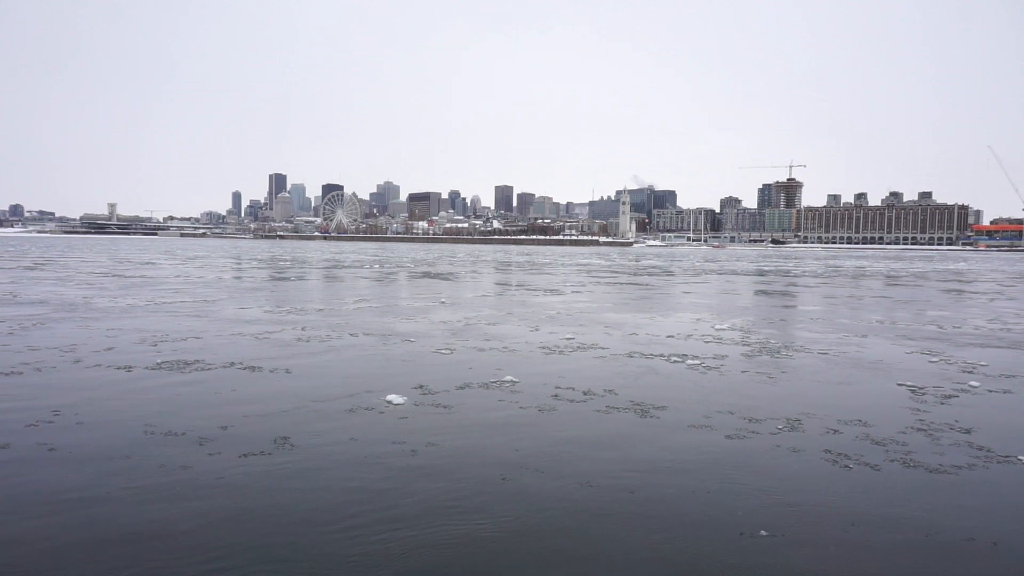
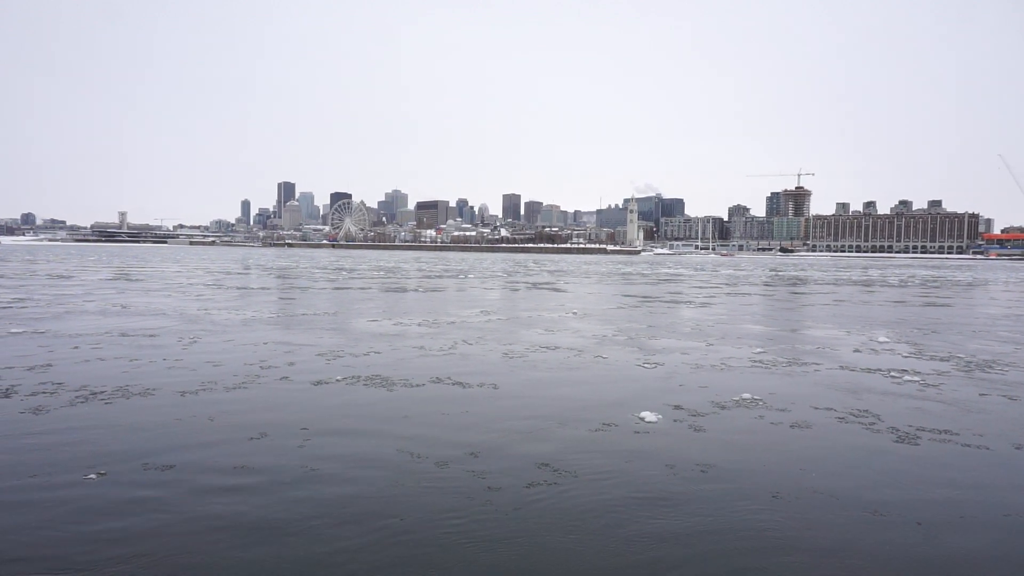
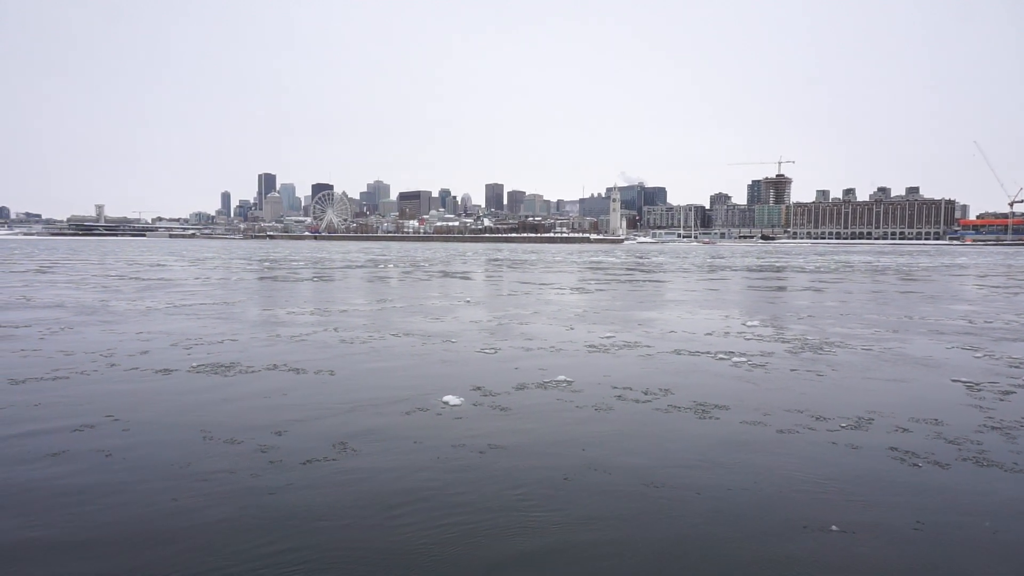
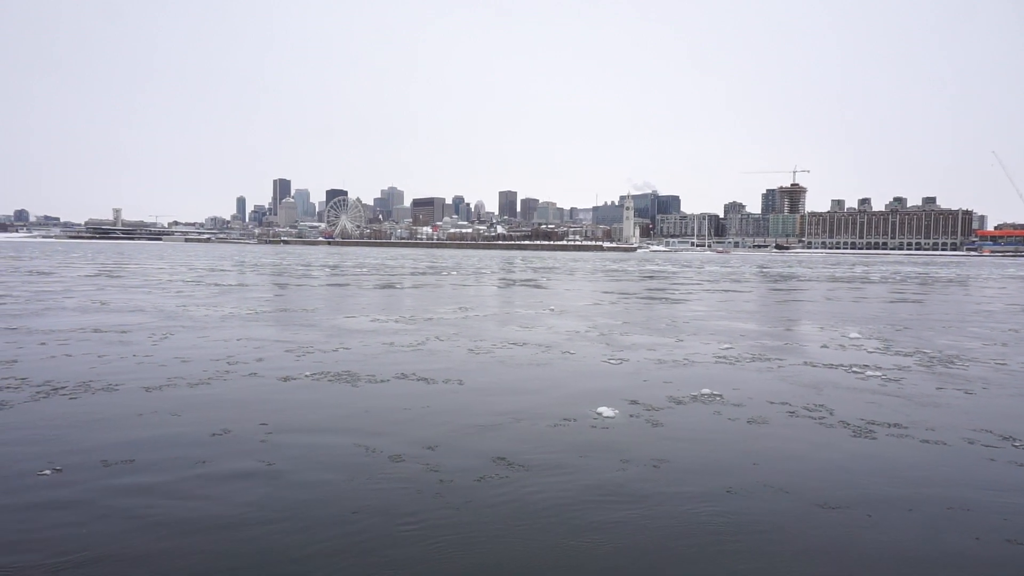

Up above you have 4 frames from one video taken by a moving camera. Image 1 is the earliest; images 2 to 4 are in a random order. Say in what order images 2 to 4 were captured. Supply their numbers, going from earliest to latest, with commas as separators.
3, 4, 2
